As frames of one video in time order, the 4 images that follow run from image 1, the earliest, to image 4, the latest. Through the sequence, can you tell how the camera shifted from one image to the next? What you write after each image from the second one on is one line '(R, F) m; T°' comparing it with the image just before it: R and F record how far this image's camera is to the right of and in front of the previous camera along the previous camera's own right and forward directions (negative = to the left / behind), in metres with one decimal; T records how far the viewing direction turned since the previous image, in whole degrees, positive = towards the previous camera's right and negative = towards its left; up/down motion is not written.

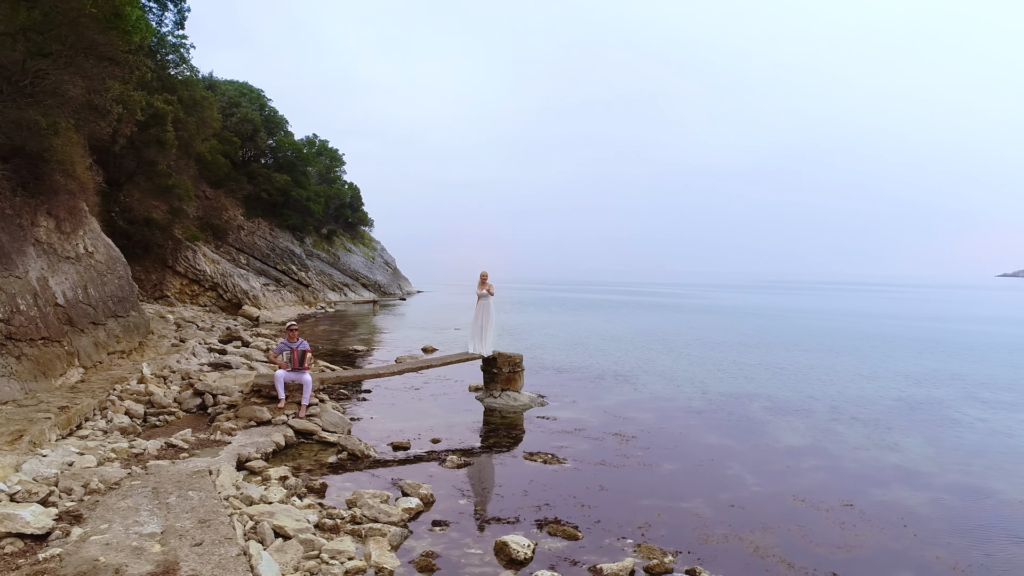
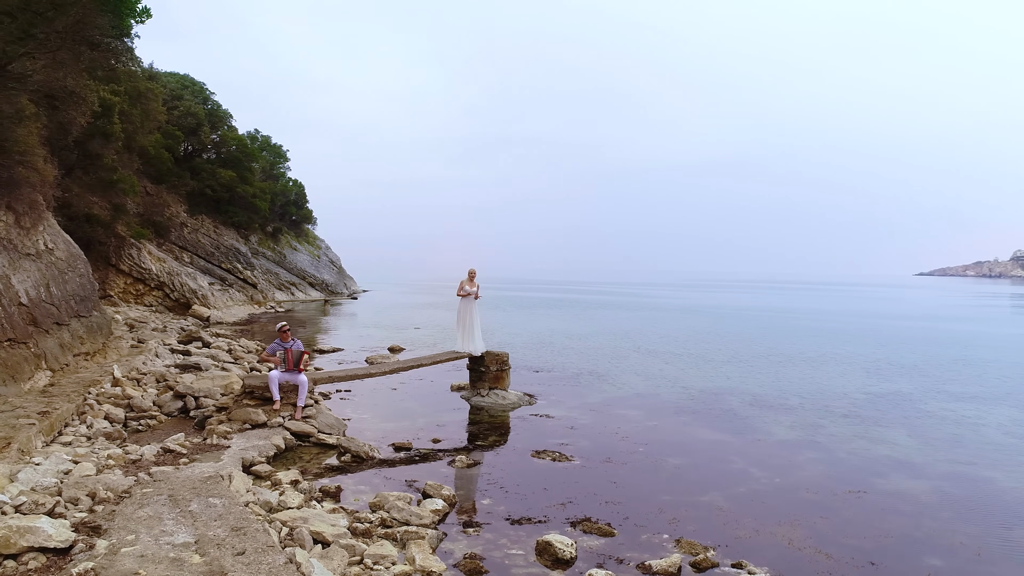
(-0.8, +0.1) m; +4°
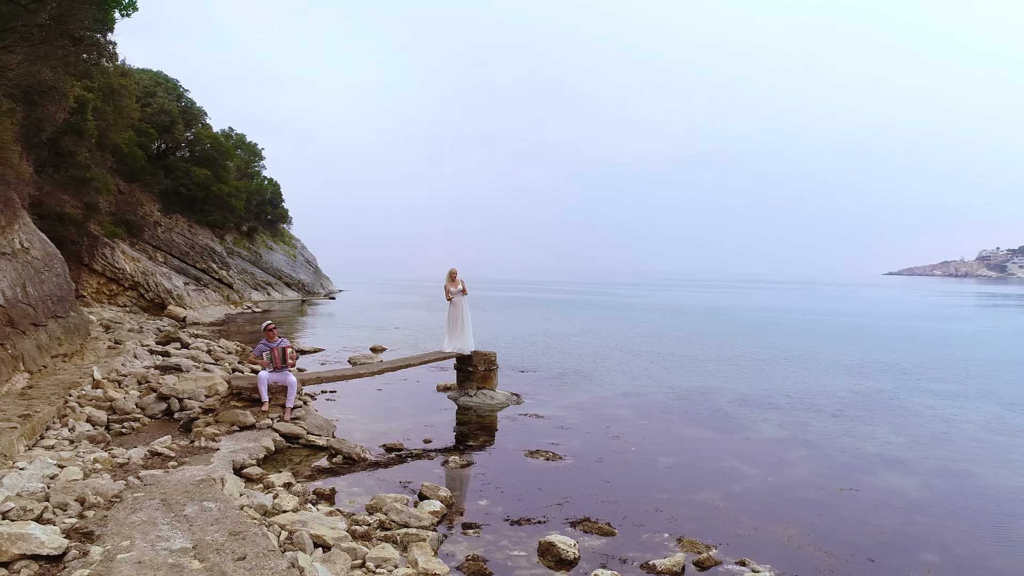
(-0.2, 0.0) m; +2°
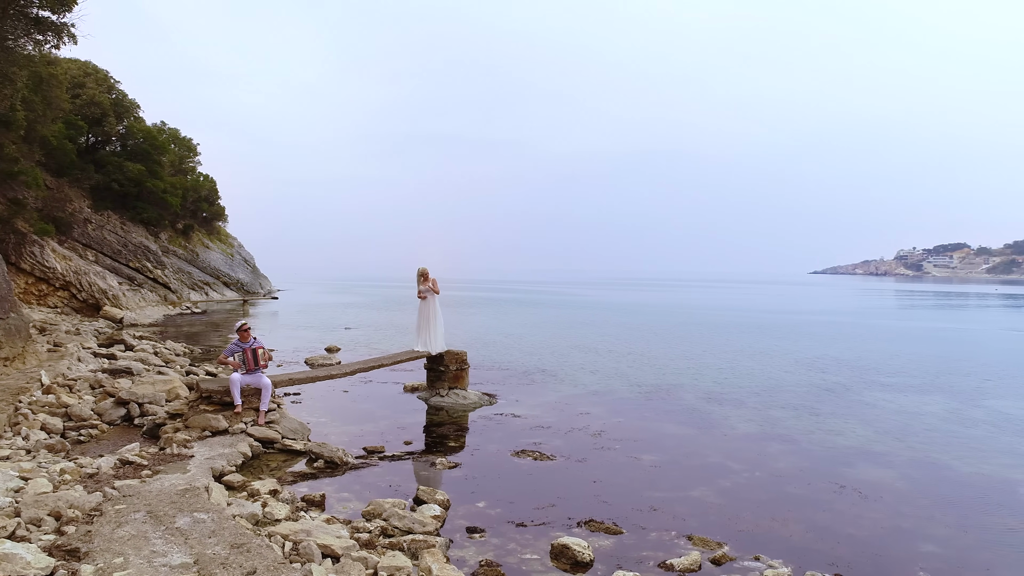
(-0.6, +0.2) m; +4°
